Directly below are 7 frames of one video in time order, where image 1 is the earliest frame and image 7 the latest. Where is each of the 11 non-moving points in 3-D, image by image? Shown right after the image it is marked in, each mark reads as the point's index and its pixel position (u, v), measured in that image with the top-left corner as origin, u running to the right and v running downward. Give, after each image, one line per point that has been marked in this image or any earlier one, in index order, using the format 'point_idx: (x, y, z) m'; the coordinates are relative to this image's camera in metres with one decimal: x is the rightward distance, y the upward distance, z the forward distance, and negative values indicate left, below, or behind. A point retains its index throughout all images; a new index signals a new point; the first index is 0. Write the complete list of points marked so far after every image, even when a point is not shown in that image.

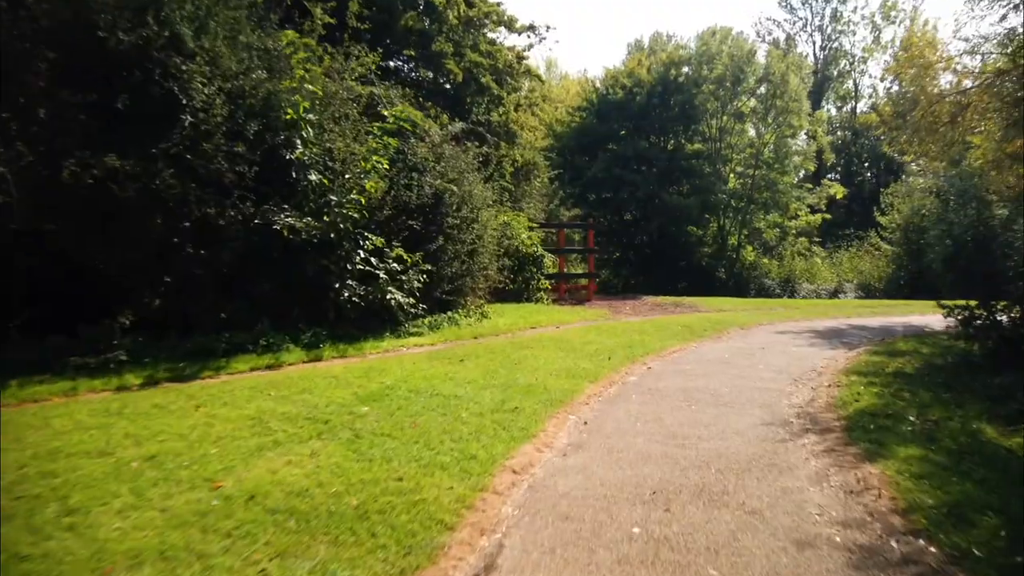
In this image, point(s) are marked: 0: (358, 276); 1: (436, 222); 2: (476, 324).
0: (-2.5, +0.2, +12.8) m
1: (-1.5, +1.2, +14.8) m
2: (-0.8, -0.8, +16.0) m
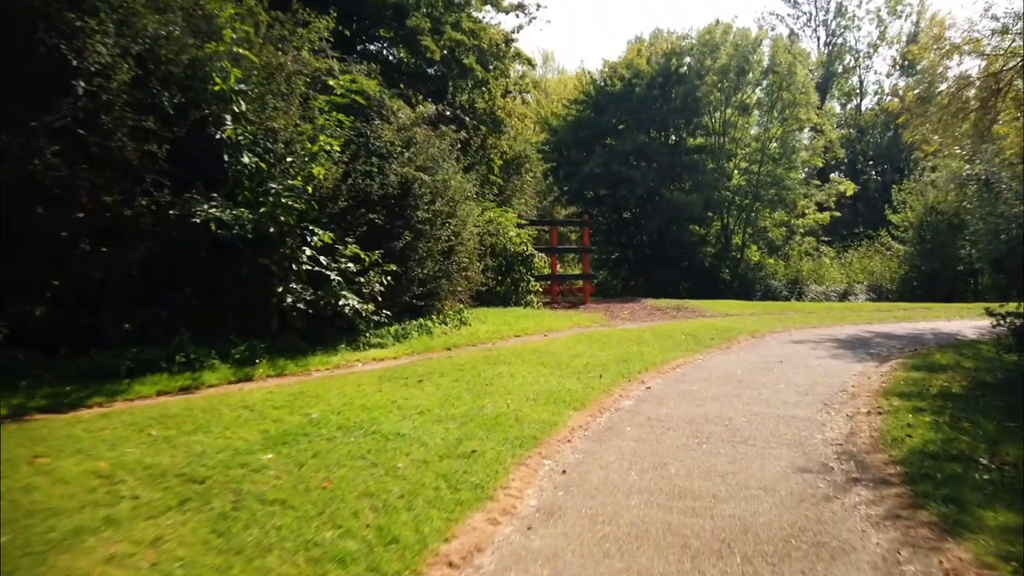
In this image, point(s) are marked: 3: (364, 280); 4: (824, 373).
0: (-2.9, +0.1, +10.9) m
1: (-1.8, +1.2, +12.9) m
2: (-1.1, -0.8, +14.1) m
3: (-2.3, +0.1, +11.8) m
4: (+4.5, -1.2, +11.3) m
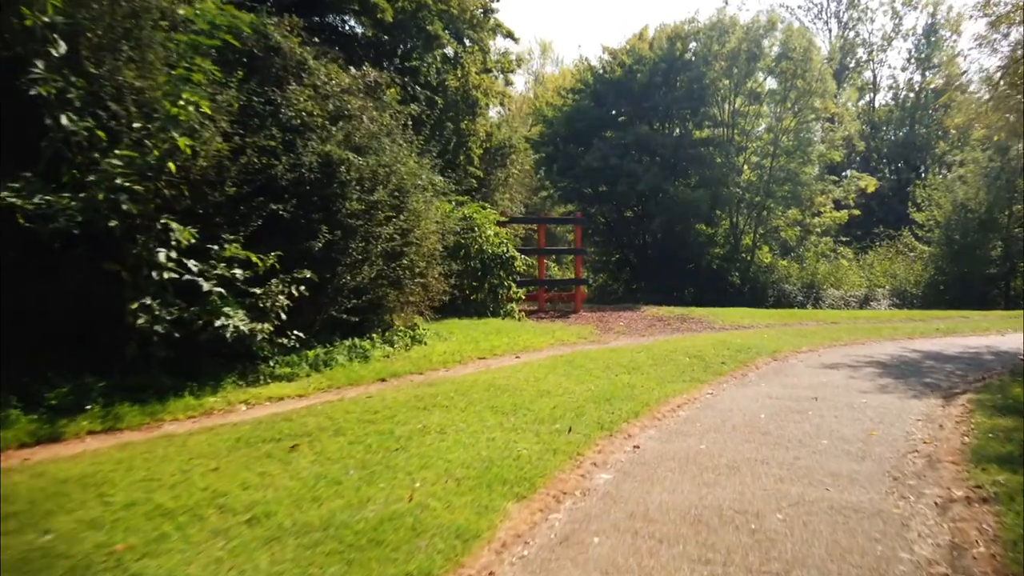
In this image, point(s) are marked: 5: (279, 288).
0: (-3.5, 0.0, +8.0) m
1: (-2.4, +1.0, +10.0) m
2: (-1.7, -1.0, +11.2) m
3: (-2.9, 0.0, +8.9) m
4: (+3.9, -1.4, +8.3) m
5: (-2.7, 0.0, +9.0) m
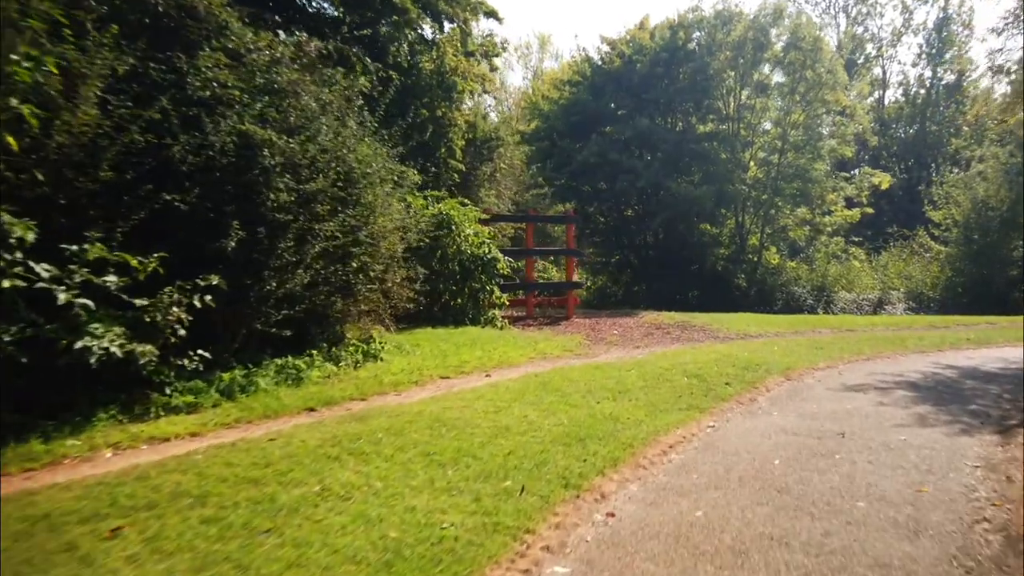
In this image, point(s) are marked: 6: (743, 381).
0: (-3.9, -0.1, +6.3) m
1: (-2.9, +0.9, +8.2) m
2: (-2.1, -1.1, +9.4) m
3: (-3.3, -0.1, +7.1) m
4: (+3.4, -1.5, +6.5) m
5: (-3.1, -0.1, +7.2) m
6: (+3.0, -1.2, +10.3) m
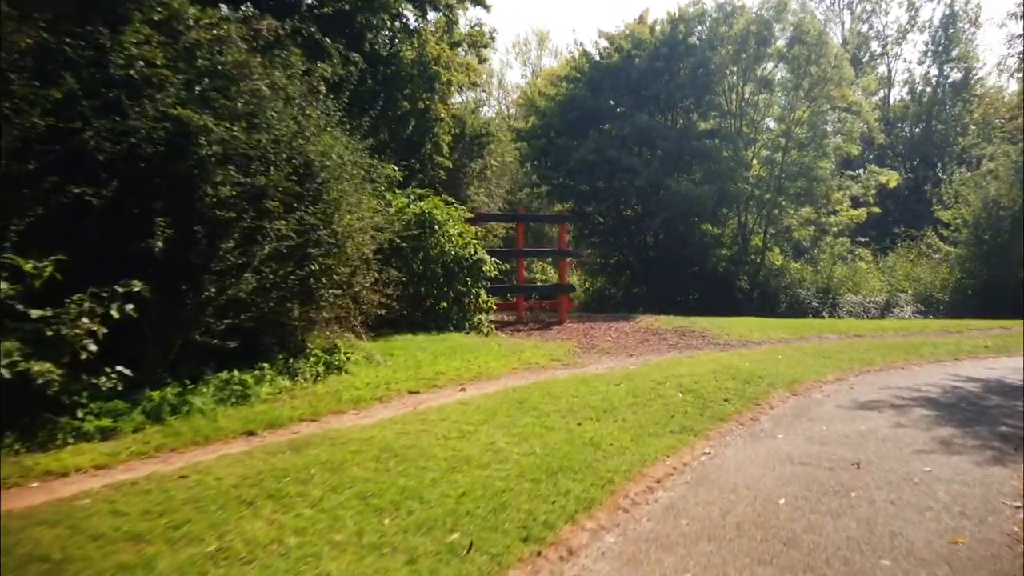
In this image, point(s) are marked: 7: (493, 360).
0: (-4.2, -0.2, +5.3) m
1: (-3.2, +0.9, +7.2) m
2: (-2.4, -1.1, +8.4) m
3: (-3.6, -0.2, +6.2) m
4: (+3.1, -1.6, +5.5) m
5: (-3.4, -0.2, +6.2) m
6: (+2.7, -1.3, +9.3) m
7: (-0.3, -1.1, +12.1) m
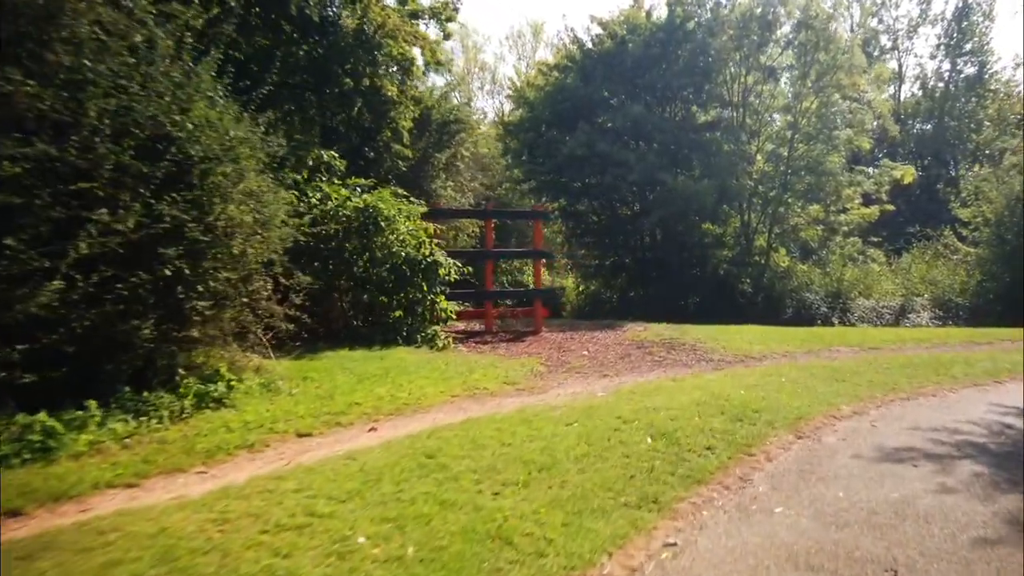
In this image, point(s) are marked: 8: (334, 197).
0: (-5.0, -0.3, +3.1) m
1: (-3.9, +0.8, +5.1) m
2: (-3.2, -1.2, +6.3) m
3: (-4.4, -0.3, +4.0) m
4: (+2.3, -1.6, +3.3) m
5: (-4.2, -0.3, +4.1) m
6: (+2.0, -1.4, +7.1) m
7: (-1.0, -1.2, +9.9) m
8: (-3.0, +1.5, +13.0) m
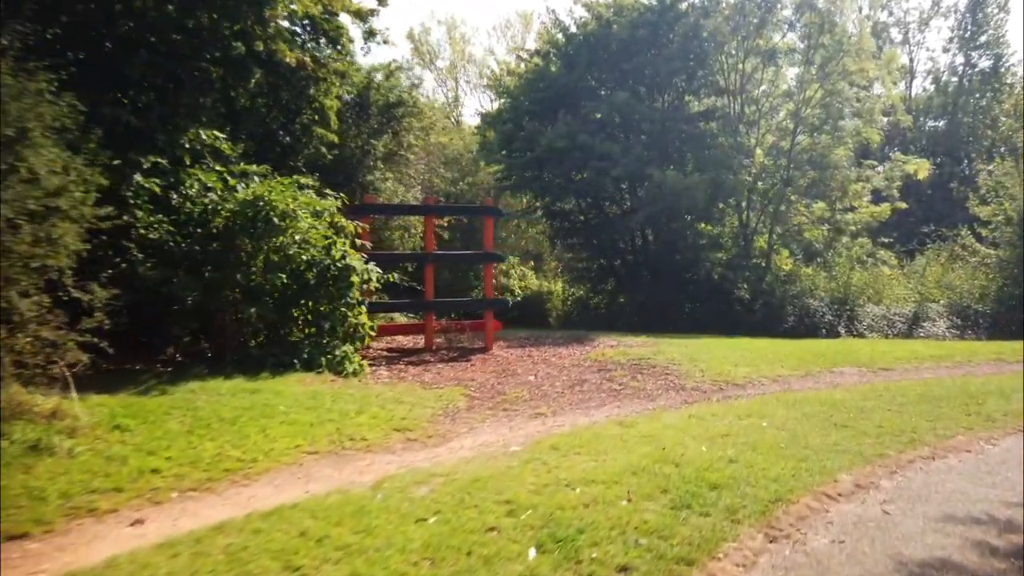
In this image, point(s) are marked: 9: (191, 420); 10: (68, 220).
0: (-6.2, -0.4, +0.7) m
1: (-5.0, +0.6, +2.6) m
2: (-4.3, -1.4, +3.8) m
3: (-5.5, -0.4, +1.6) m
4: (+1.2, -1.8, +0.8) m
5: (-5.3, -0.4, +1.6) m
6: (+0.9, -1.5, +4.6) m
7: (-2.1, -1.4, +7.4) m
8: (-4.0, +1.4, +10.5) m
9: (-3.1, -1.3, +7.7) m
10: (-3.8, +0.6, +6.8) m
